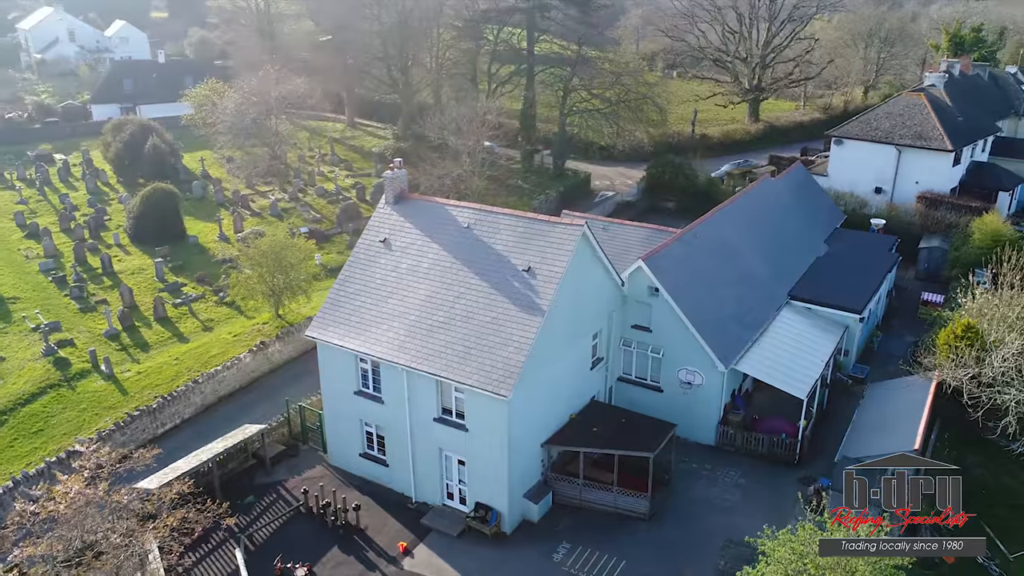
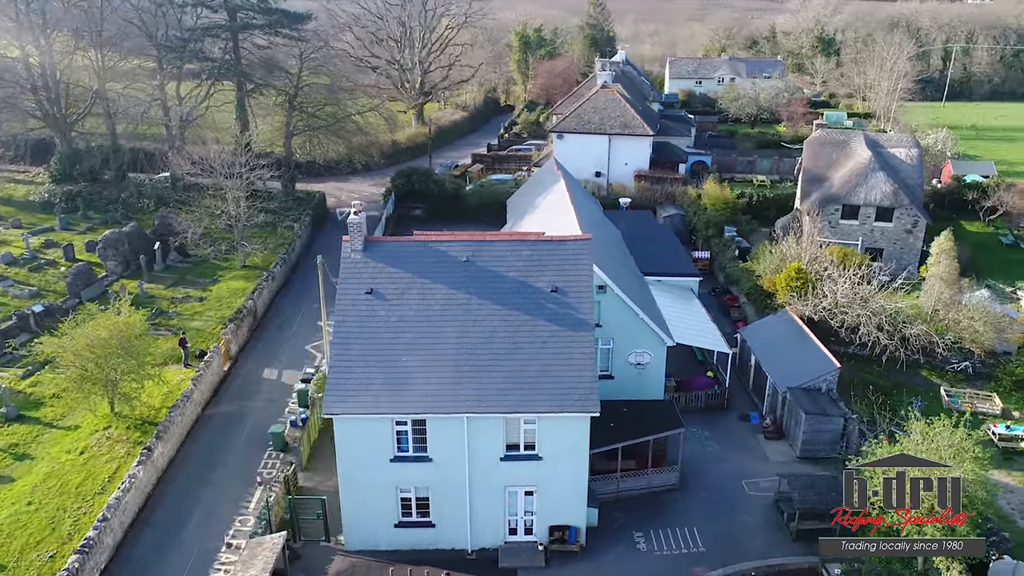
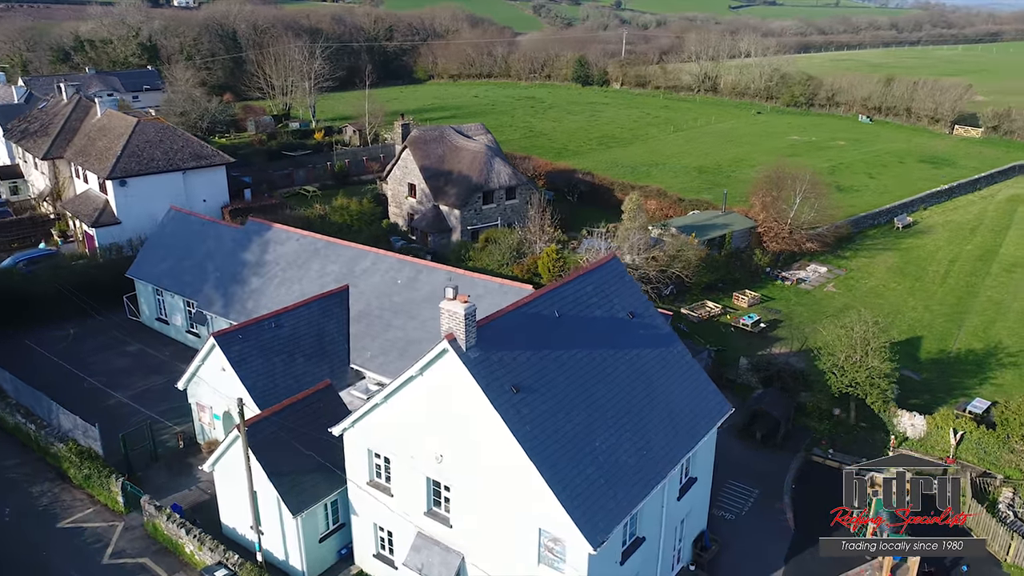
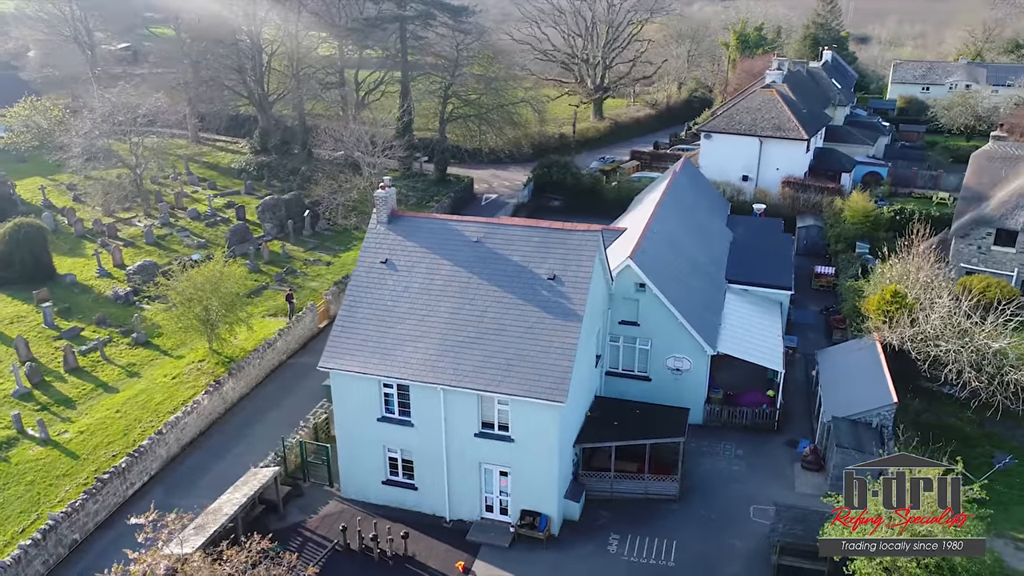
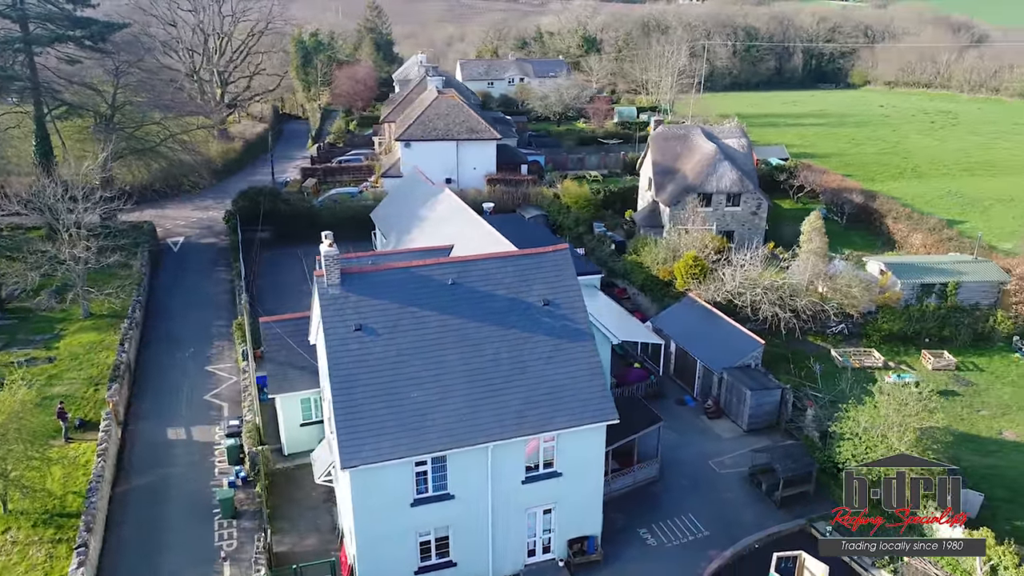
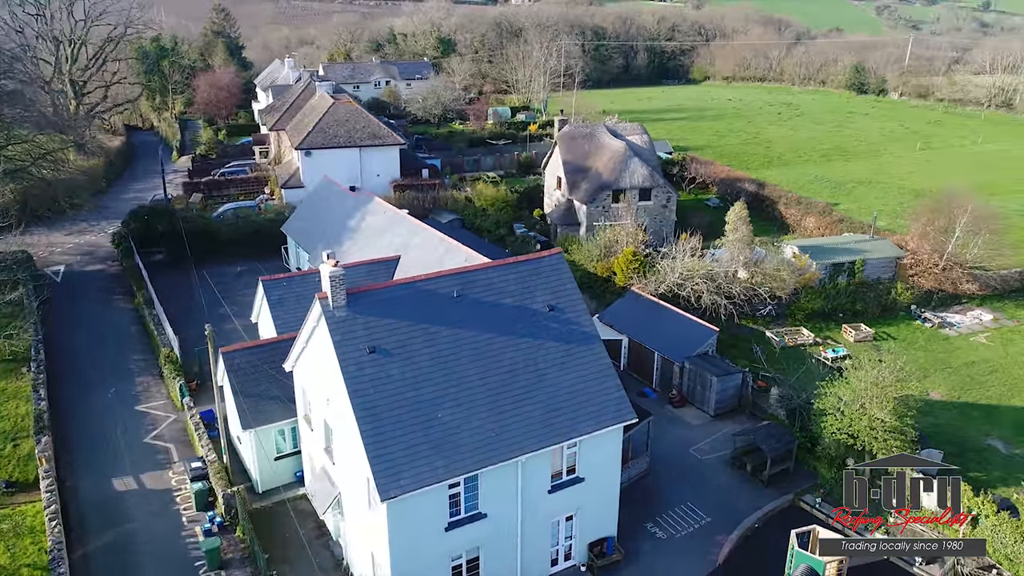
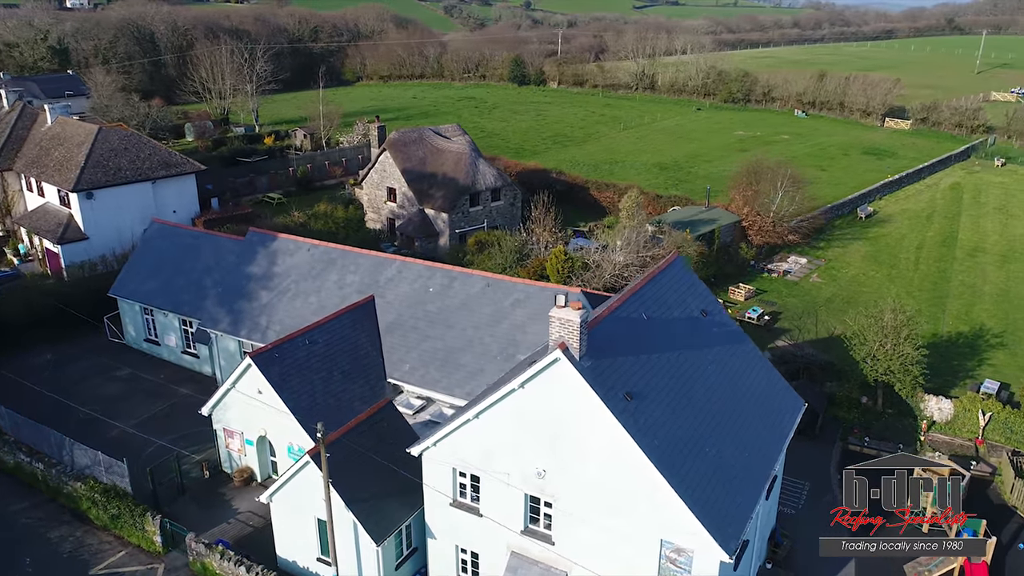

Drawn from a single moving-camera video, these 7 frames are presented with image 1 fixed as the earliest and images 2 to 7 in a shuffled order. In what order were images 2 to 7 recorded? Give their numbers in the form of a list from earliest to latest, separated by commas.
4, 2, 5, 6, 3, 7
